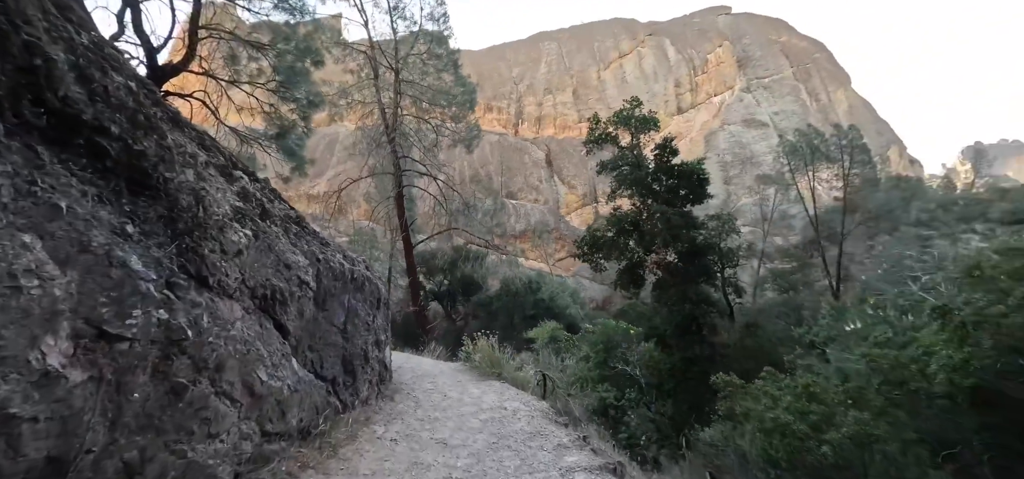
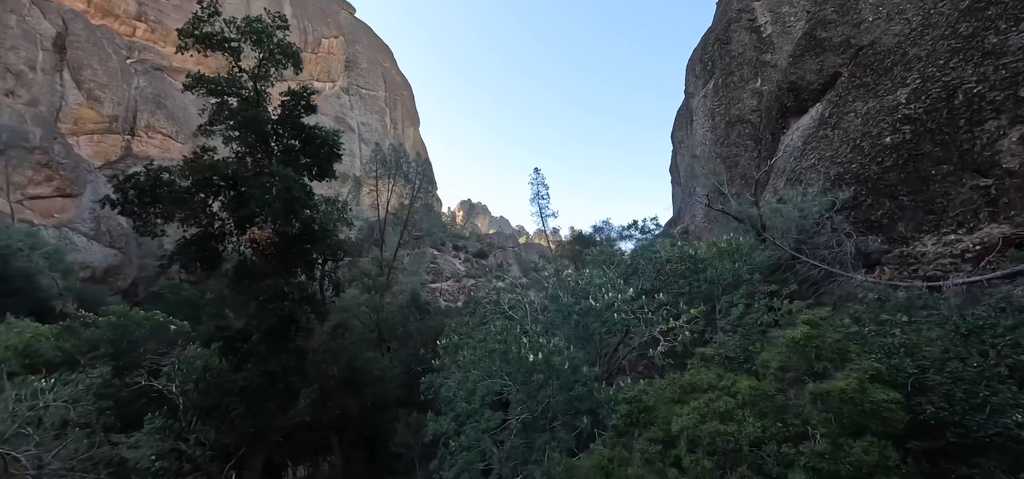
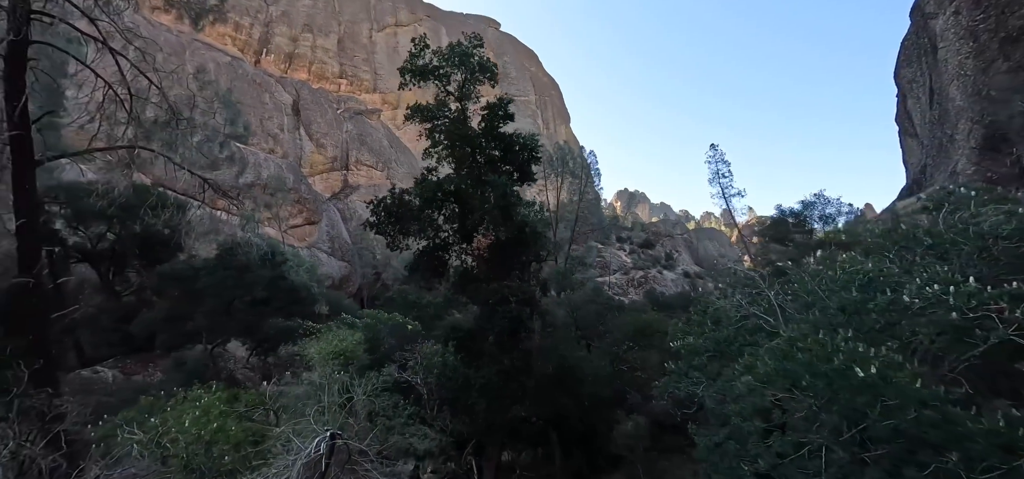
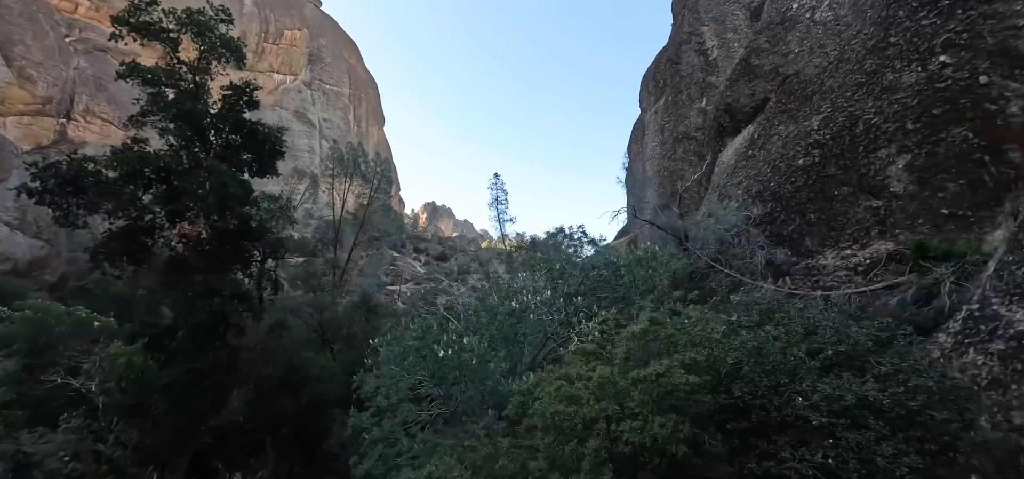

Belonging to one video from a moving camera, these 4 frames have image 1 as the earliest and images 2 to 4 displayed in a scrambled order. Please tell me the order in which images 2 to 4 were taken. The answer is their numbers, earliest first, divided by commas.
4, 2, 3
